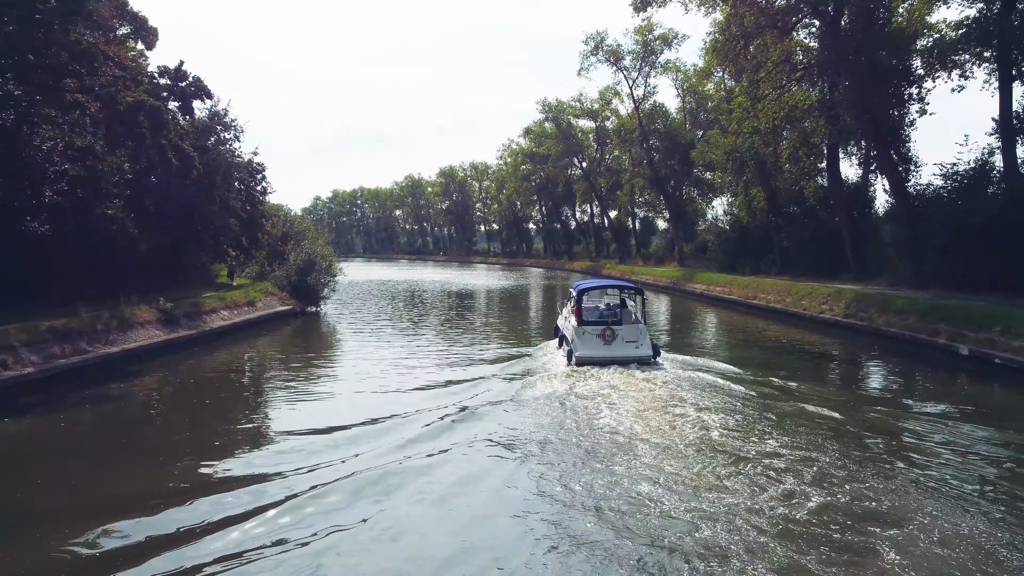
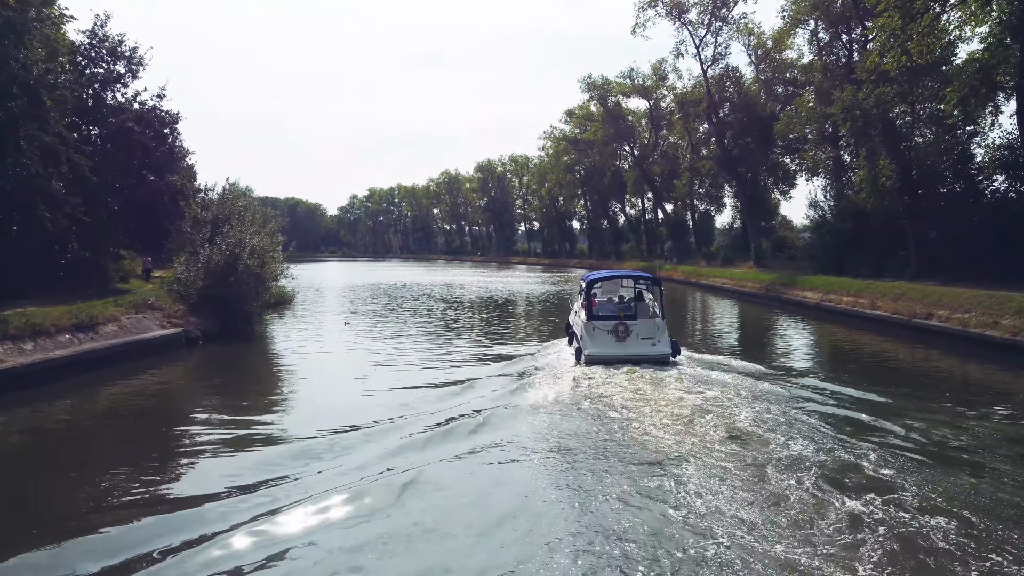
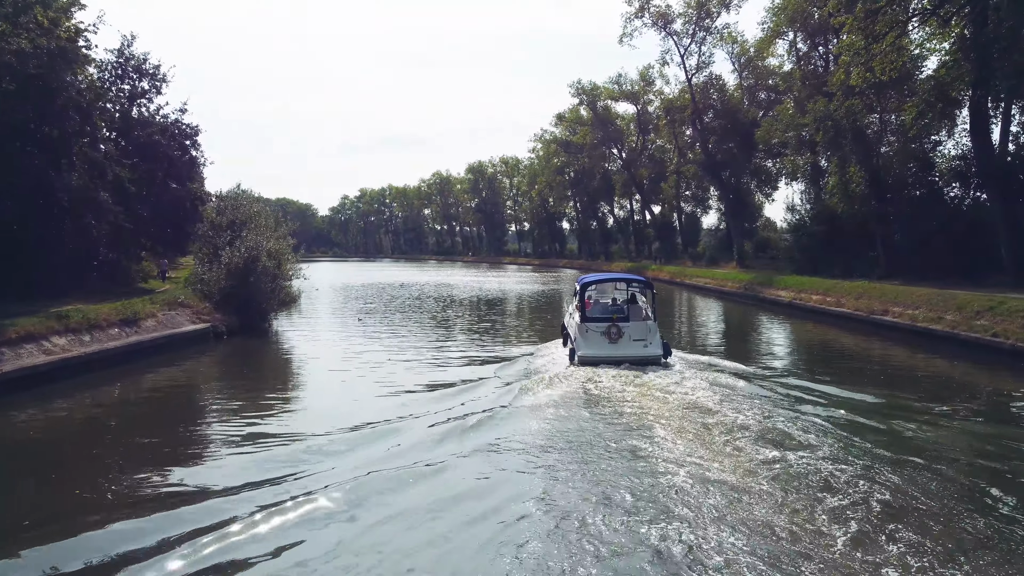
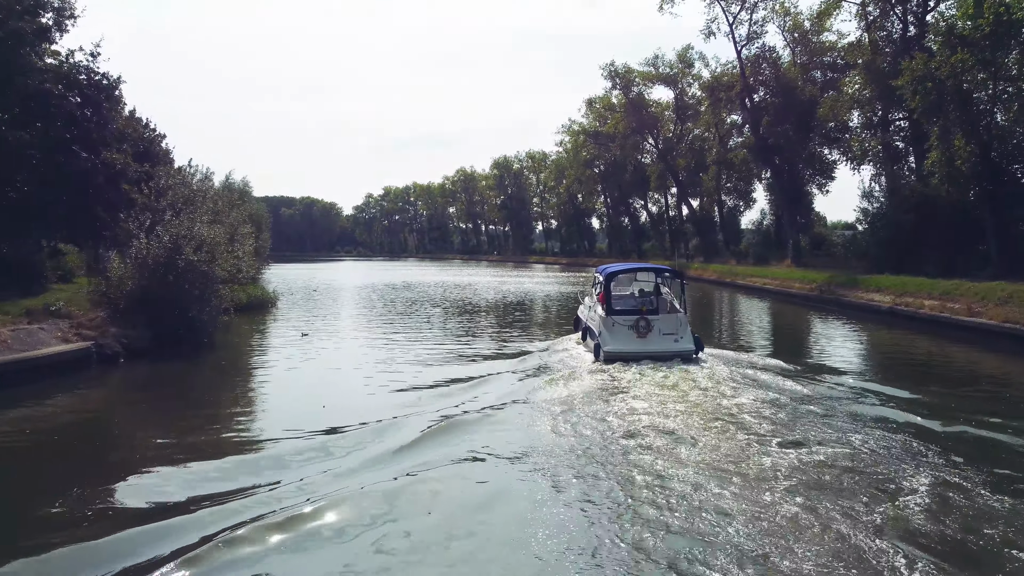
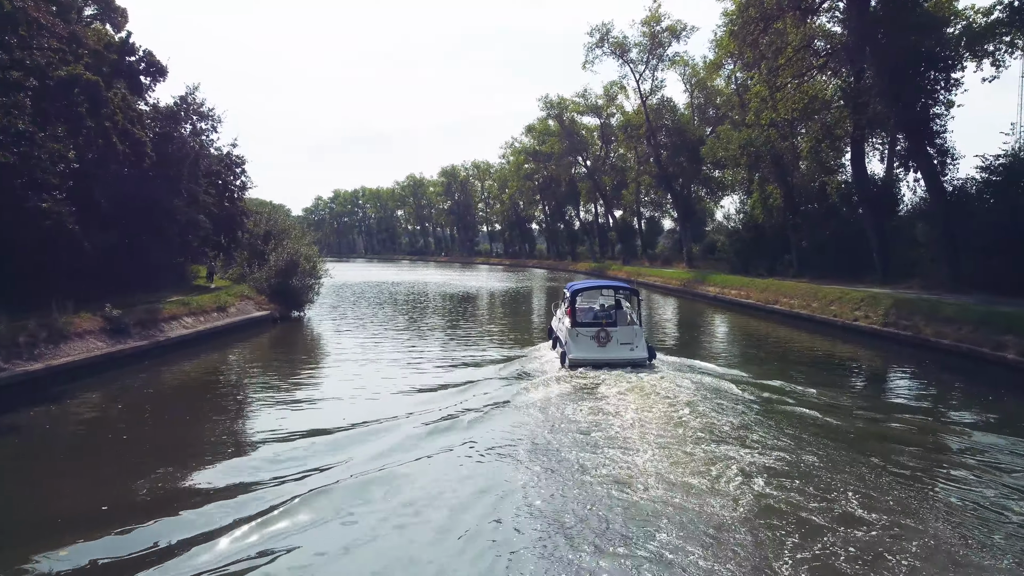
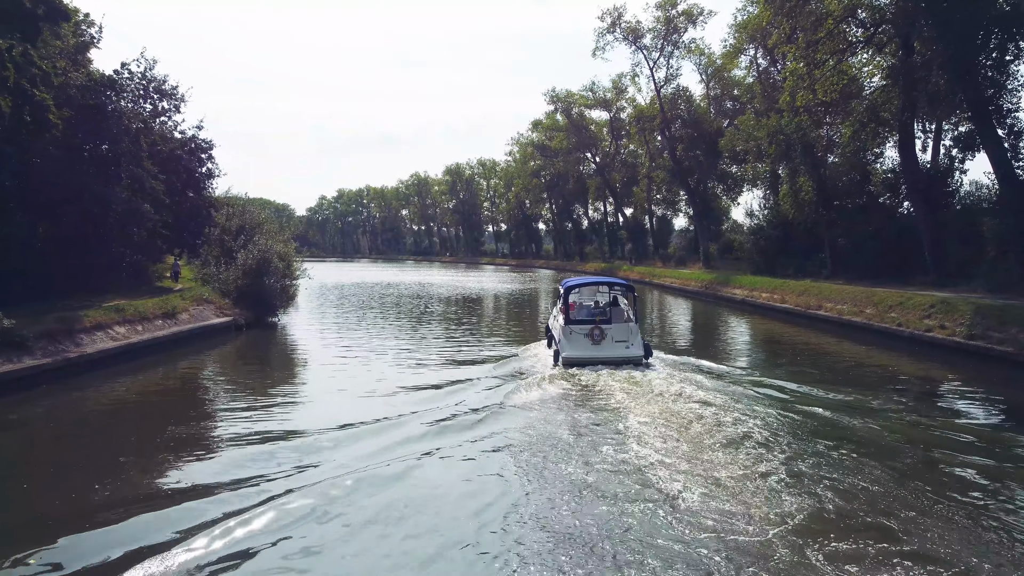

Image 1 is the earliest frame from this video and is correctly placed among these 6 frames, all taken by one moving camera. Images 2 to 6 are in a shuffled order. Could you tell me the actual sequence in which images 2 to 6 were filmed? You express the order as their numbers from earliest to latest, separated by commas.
5, 6, 3, 2, 4
